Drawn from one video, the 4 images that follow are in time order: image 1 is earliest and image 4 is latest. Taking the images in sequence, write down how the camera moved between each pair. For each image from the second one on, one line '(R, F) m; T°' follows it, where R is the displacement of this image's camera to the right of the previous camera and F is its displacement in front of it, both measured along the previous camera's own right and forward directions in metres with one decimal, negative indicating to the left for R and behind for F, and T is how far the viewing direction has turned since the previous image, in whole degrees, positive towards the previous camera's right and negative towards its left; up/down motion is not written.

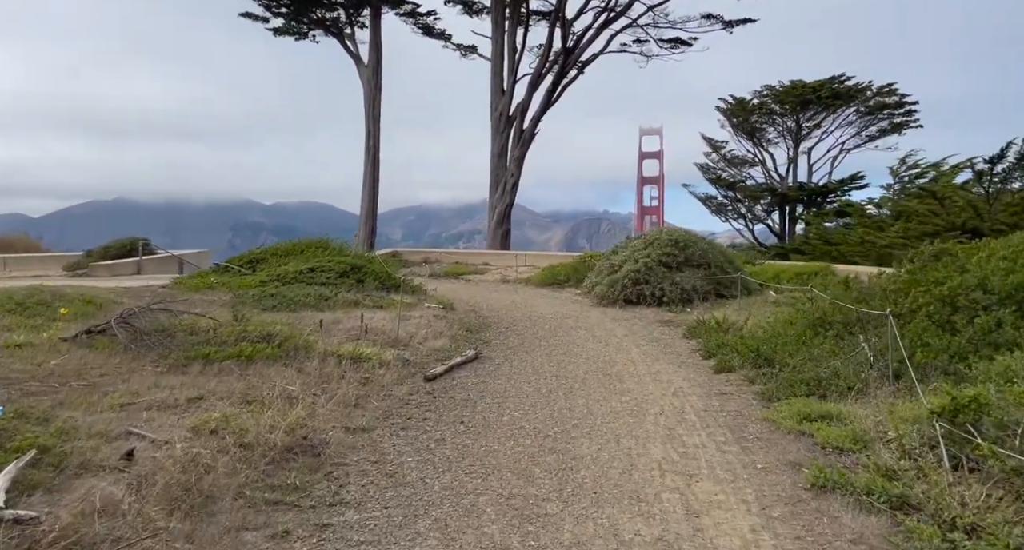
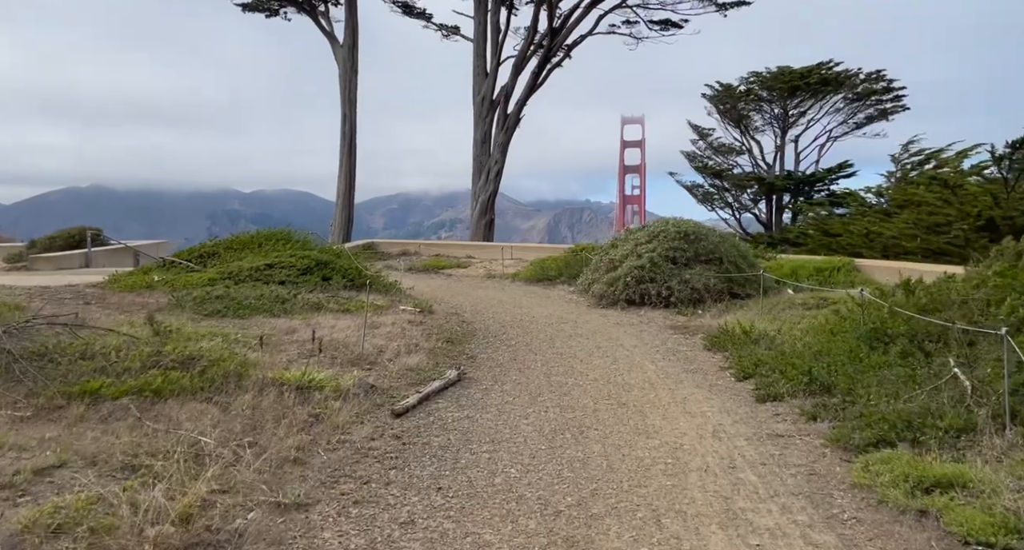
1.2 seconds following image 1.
(-0.1, +1.4) m; +2°
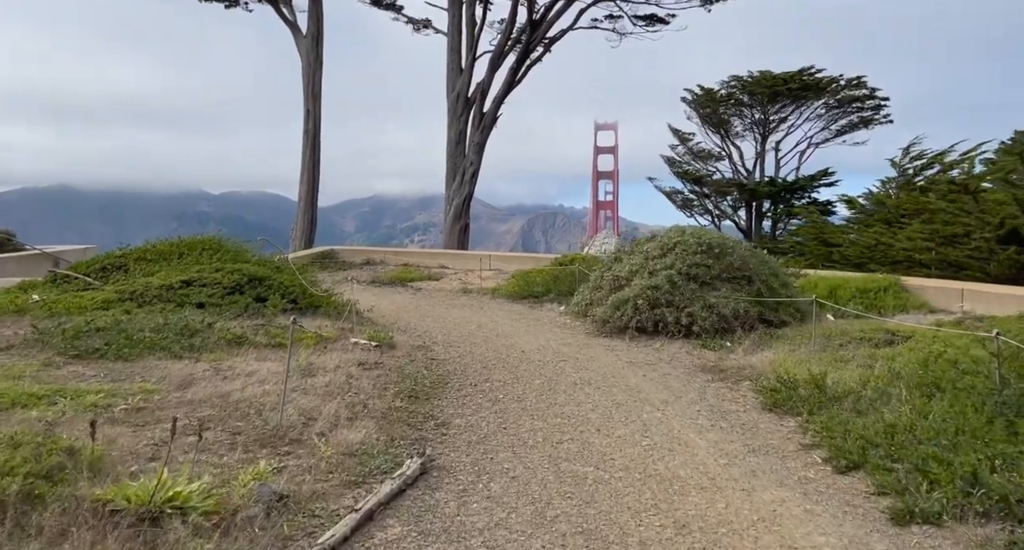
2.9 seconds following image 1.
(-0.1, +2.0) m; +2°
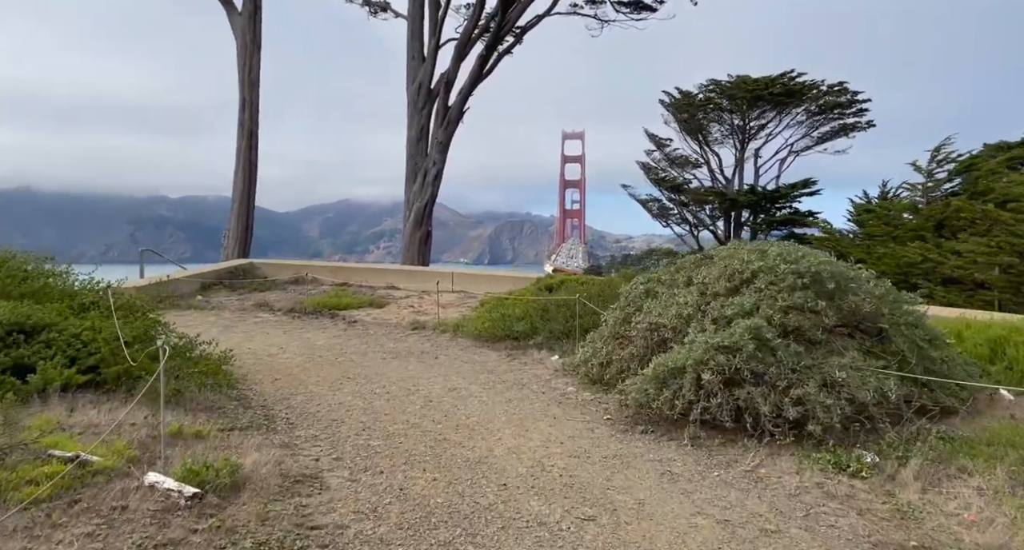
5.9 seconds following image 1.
(0.0, +3.6) m; +3°
